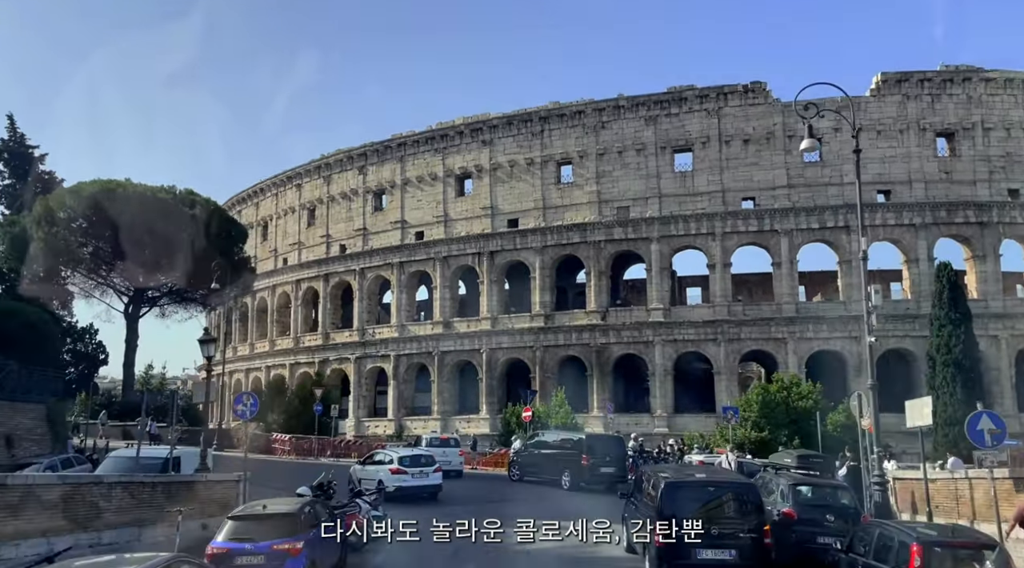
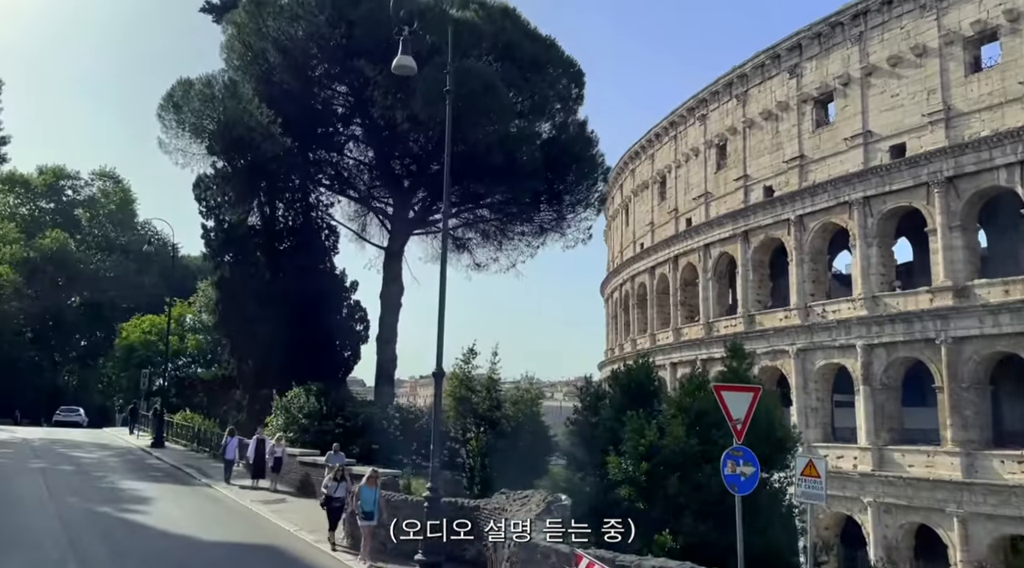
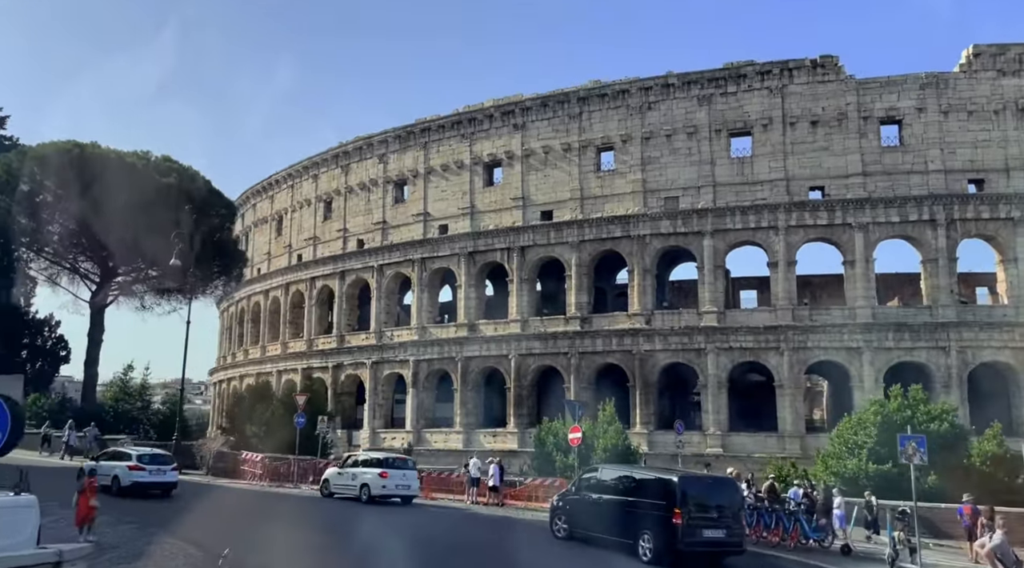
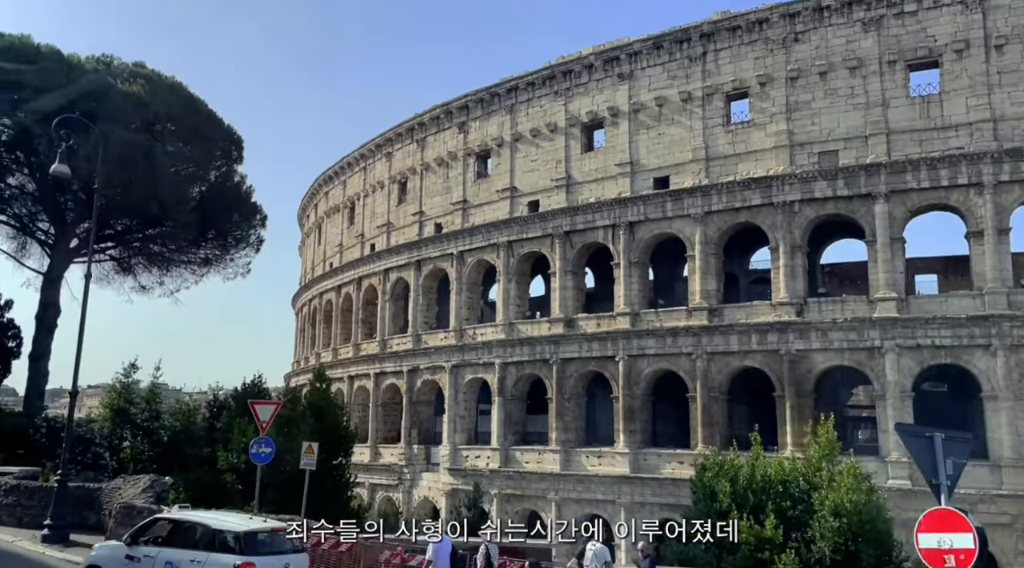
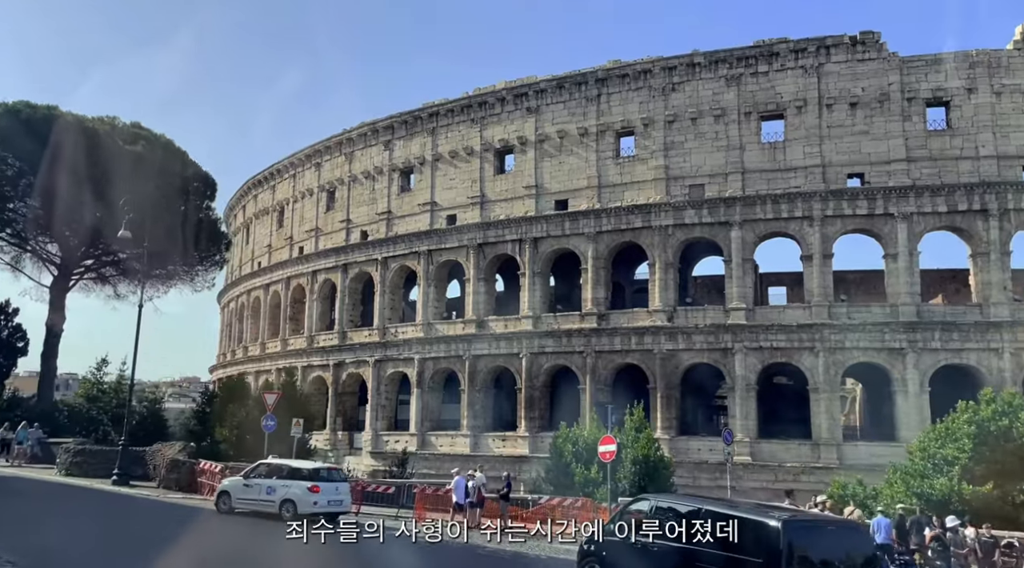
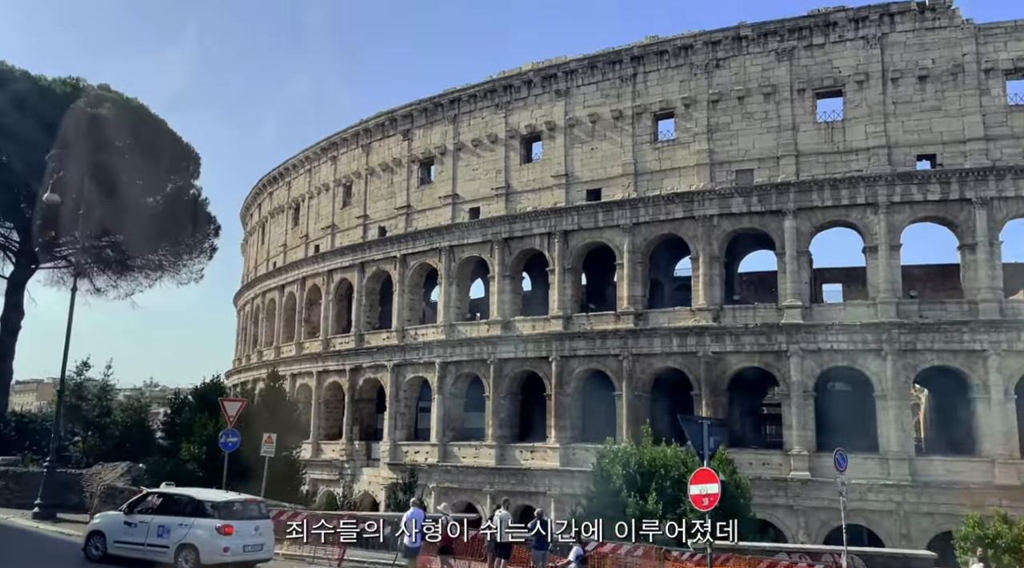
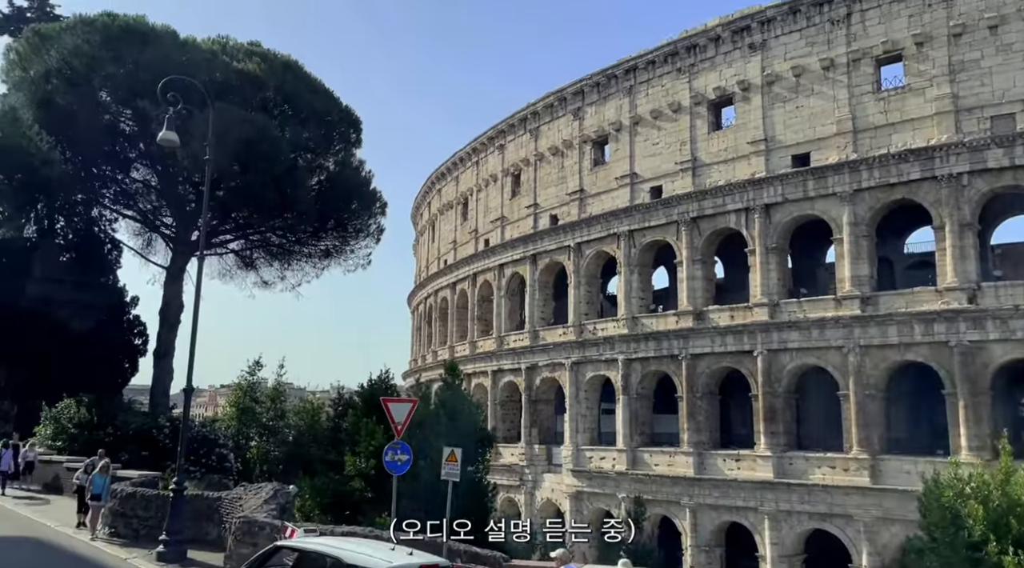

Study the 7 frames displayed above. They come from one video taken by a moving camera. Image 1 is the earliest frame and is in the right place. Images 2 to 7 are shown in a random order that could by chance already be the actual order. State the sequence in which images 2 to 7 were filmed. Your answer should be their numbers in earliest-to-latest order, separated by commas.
3, 5, 6, 4, 7, 2
